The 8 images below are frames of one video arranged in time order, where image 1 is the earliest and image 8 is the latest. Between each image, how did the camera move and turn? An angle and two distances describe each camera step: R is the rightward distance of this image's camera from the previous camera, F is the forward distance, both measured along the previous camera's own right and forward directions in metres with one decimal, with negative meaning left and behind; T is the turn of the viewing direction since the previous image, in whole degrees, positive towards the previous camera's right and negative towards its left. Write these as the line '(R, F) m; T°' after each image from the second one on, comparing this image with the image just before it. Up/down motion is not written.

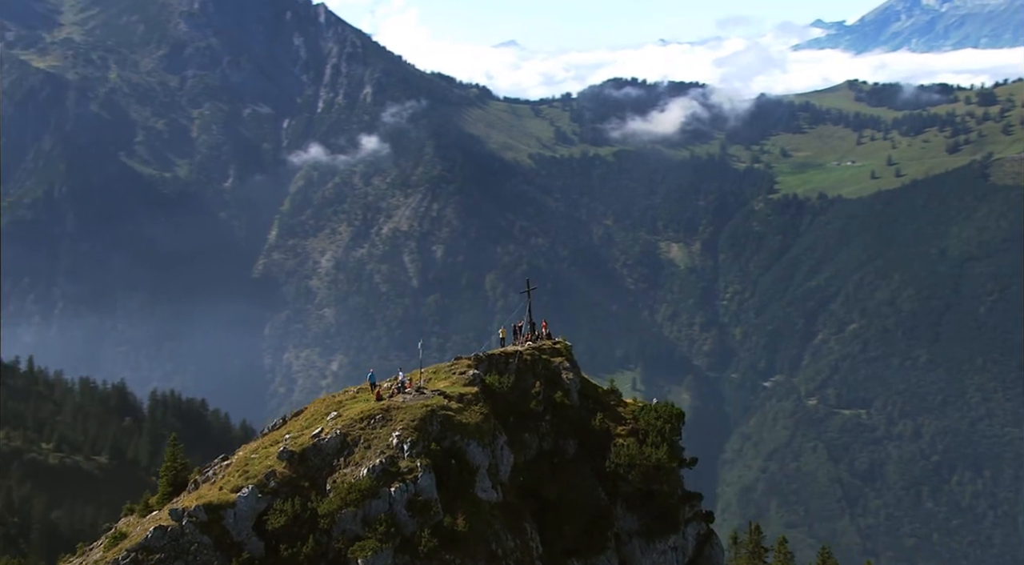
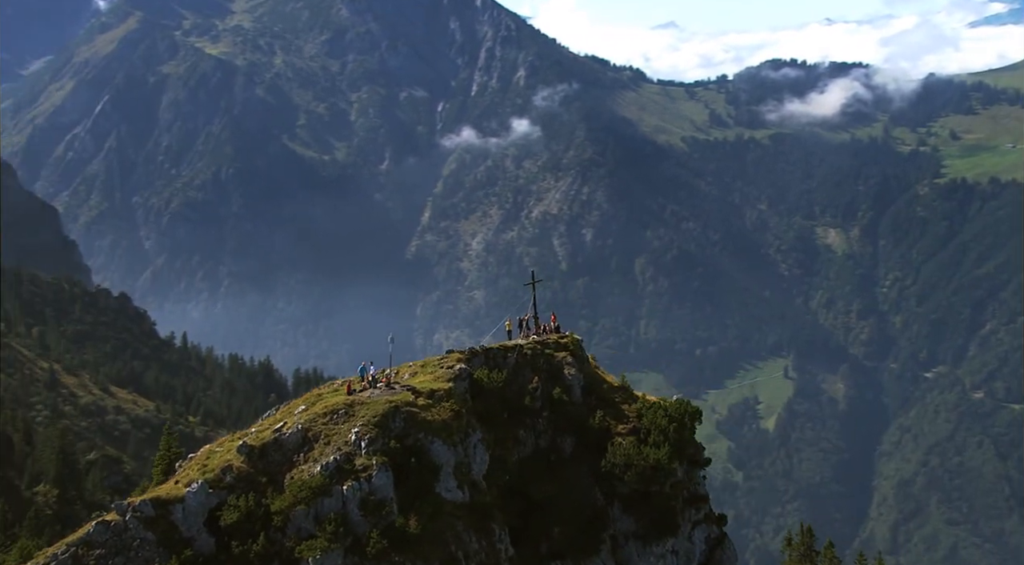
(+8.9, -0.6) m; -8°
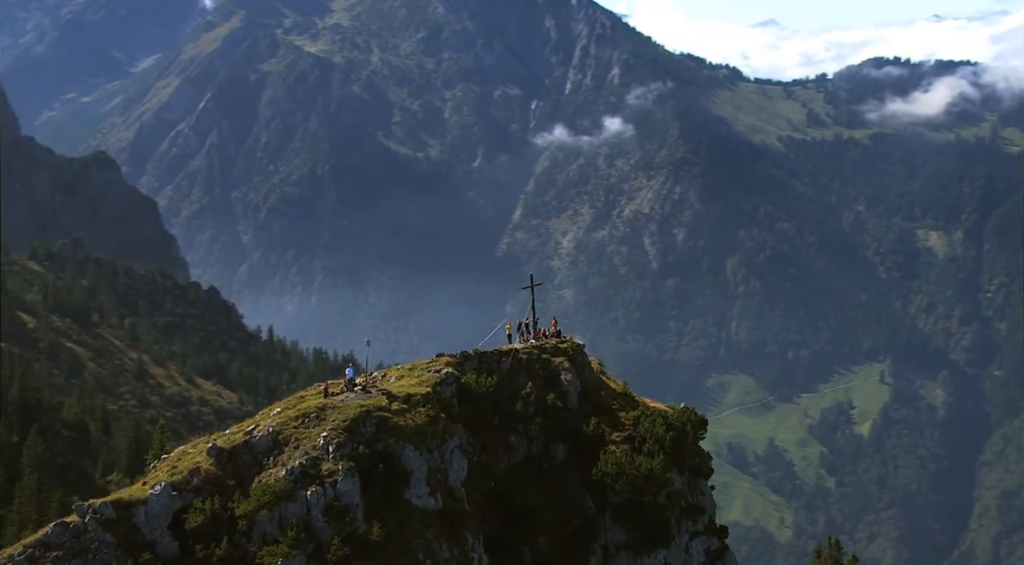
(+5.7, +0.2) m; -5°
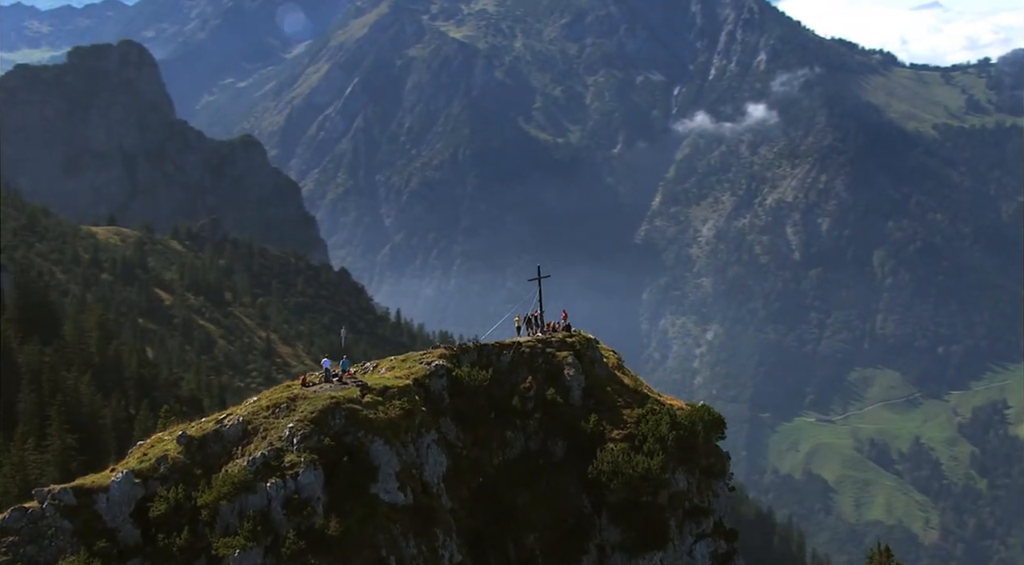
(+8.1, +1.1) m; -7°
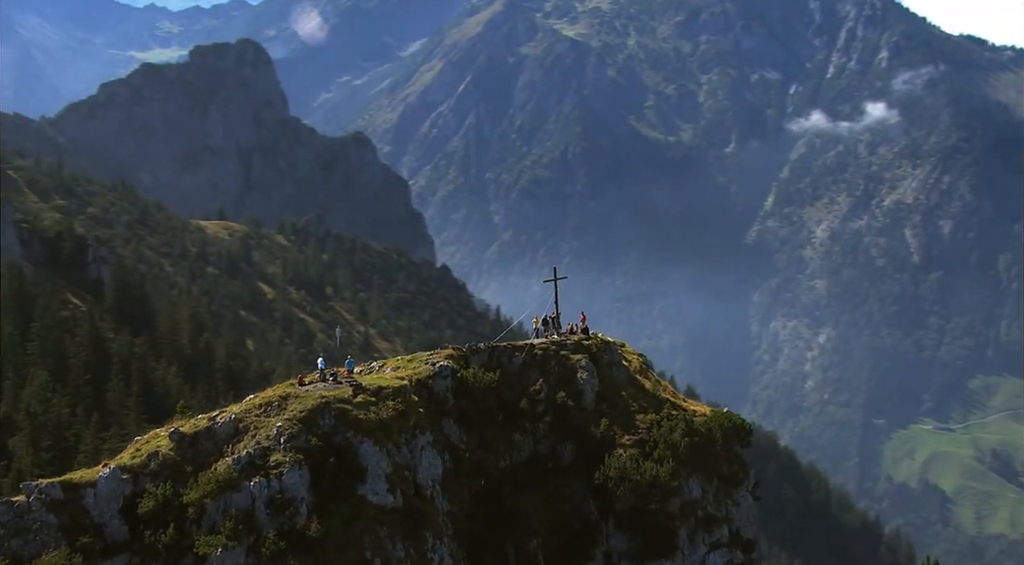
(+5.7, +1.0) m; -6°
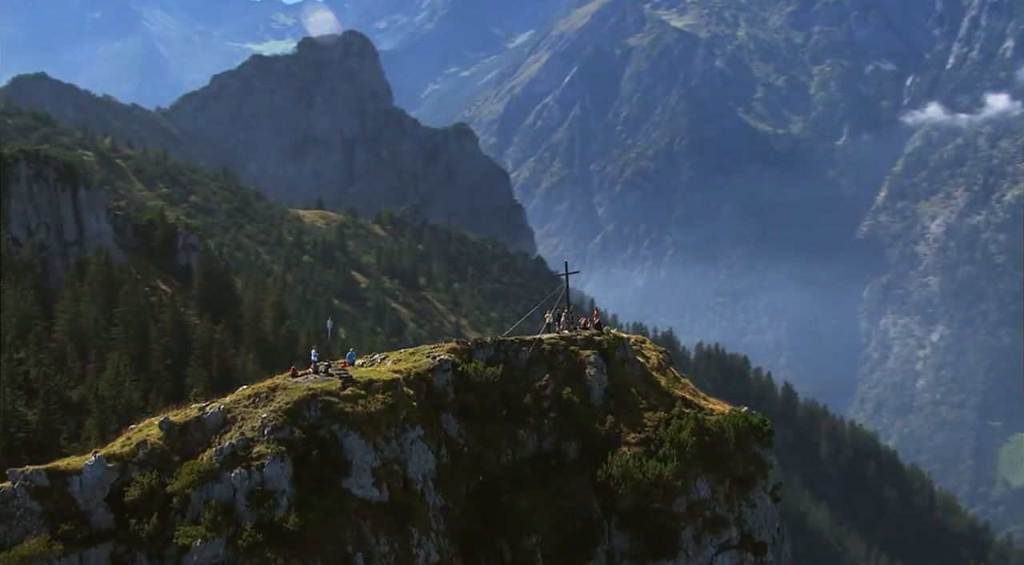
(+5.5, +1.2) m; -5°
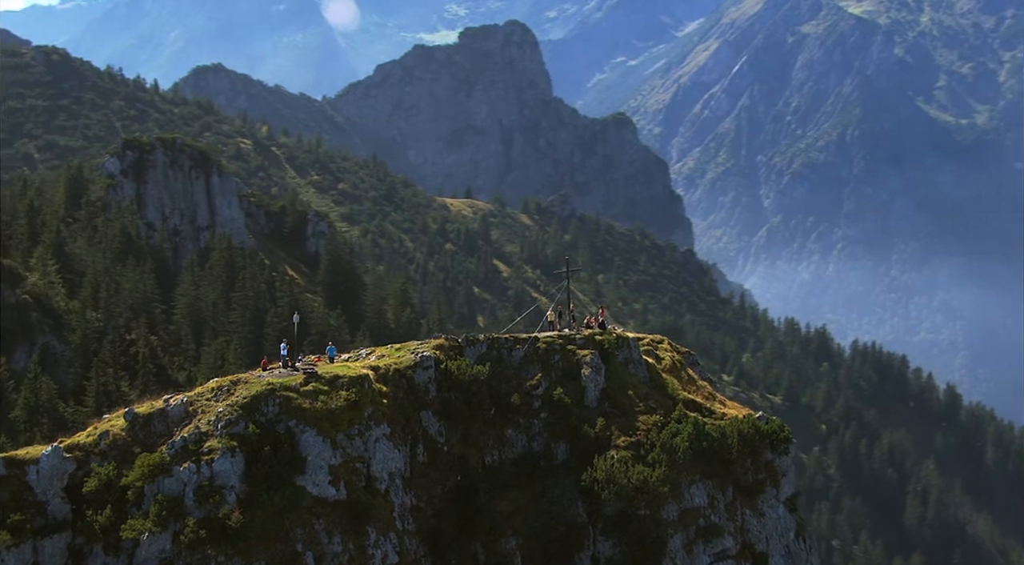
(+9.4, +2.3) m; -8°
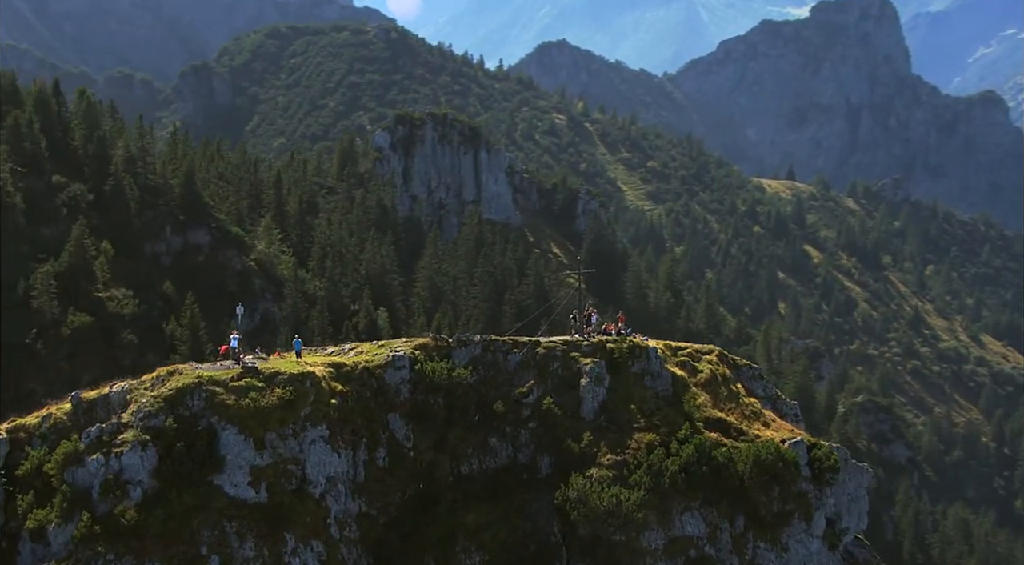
(+17.2, +8.2) m; -17°
